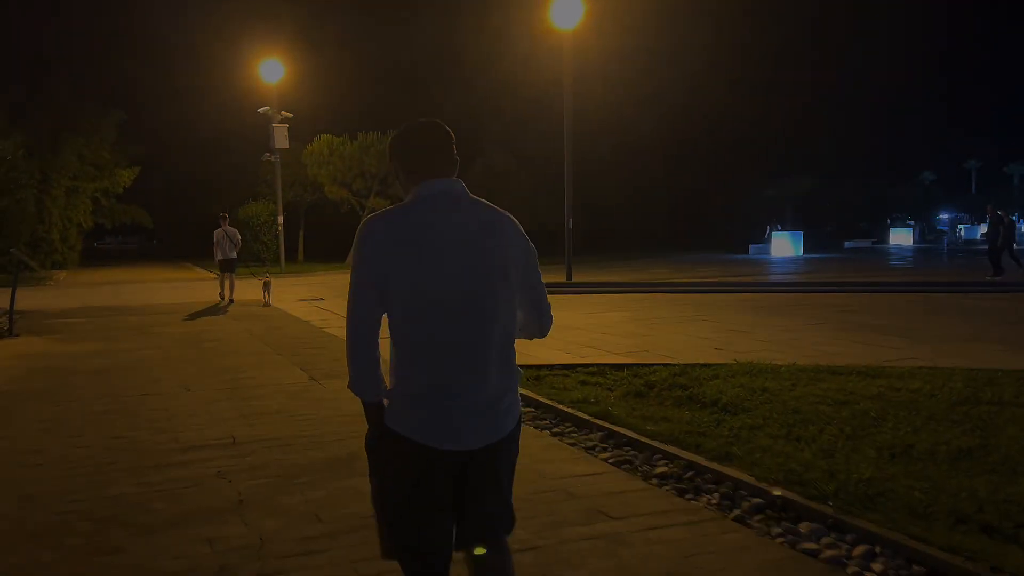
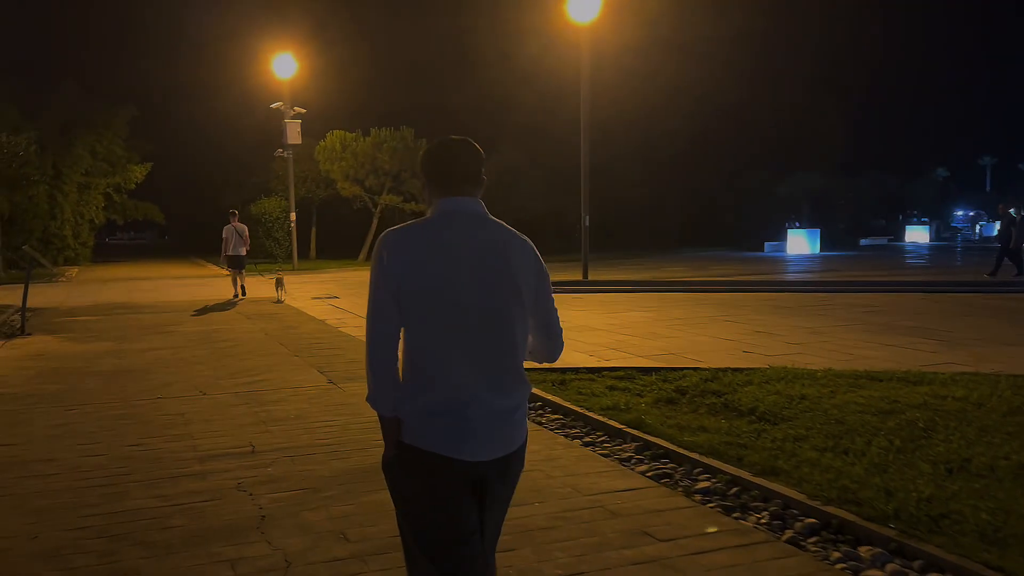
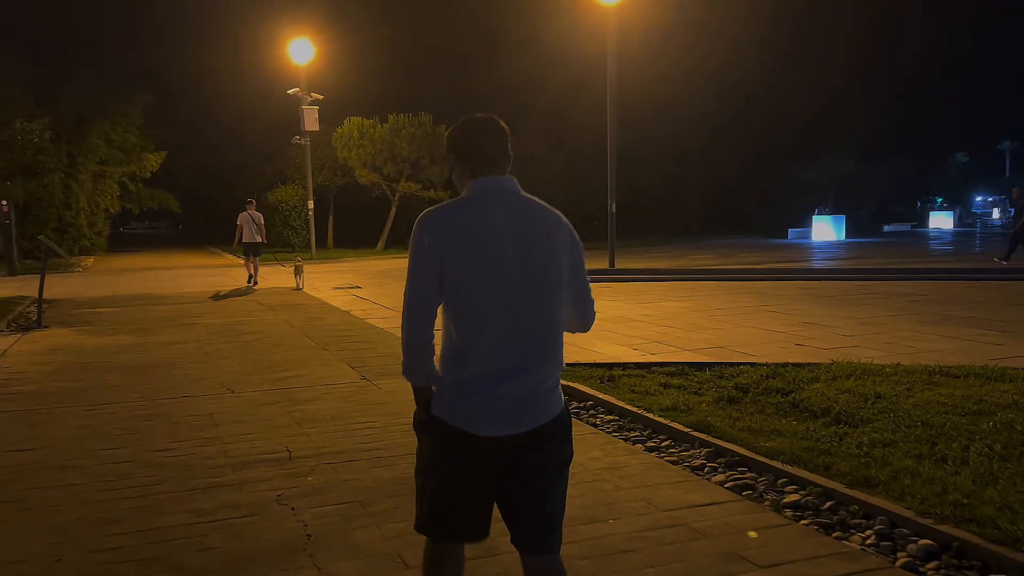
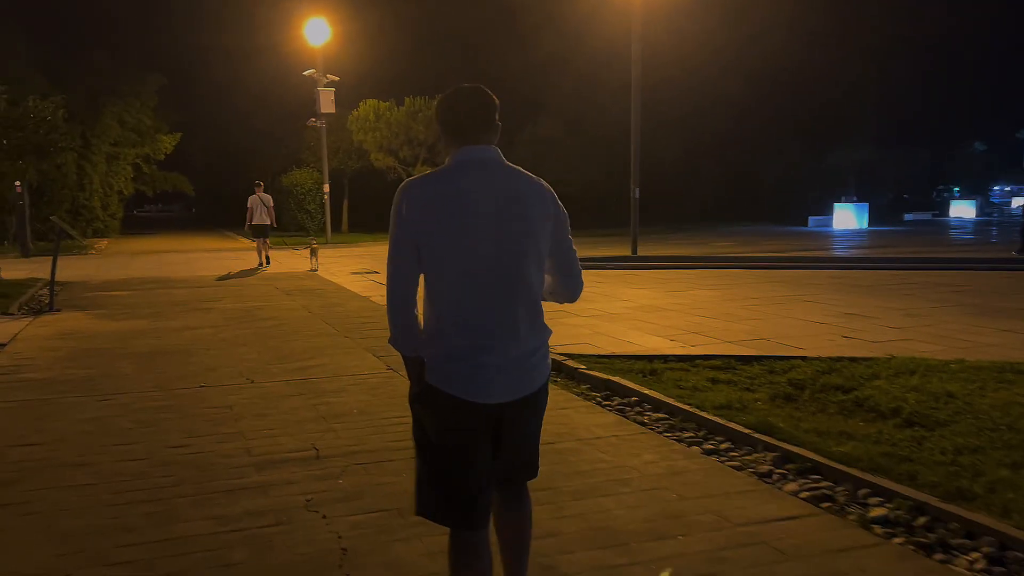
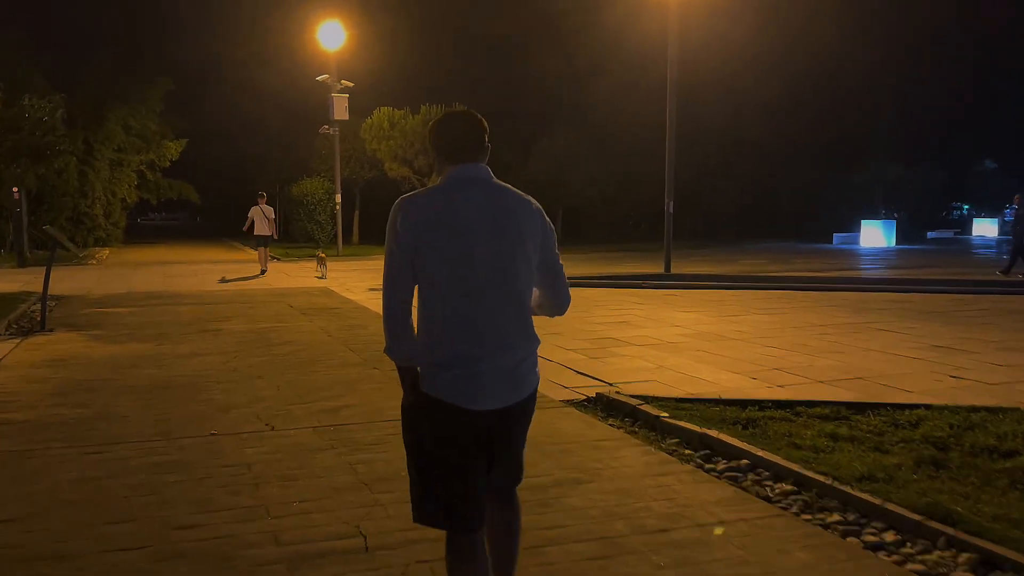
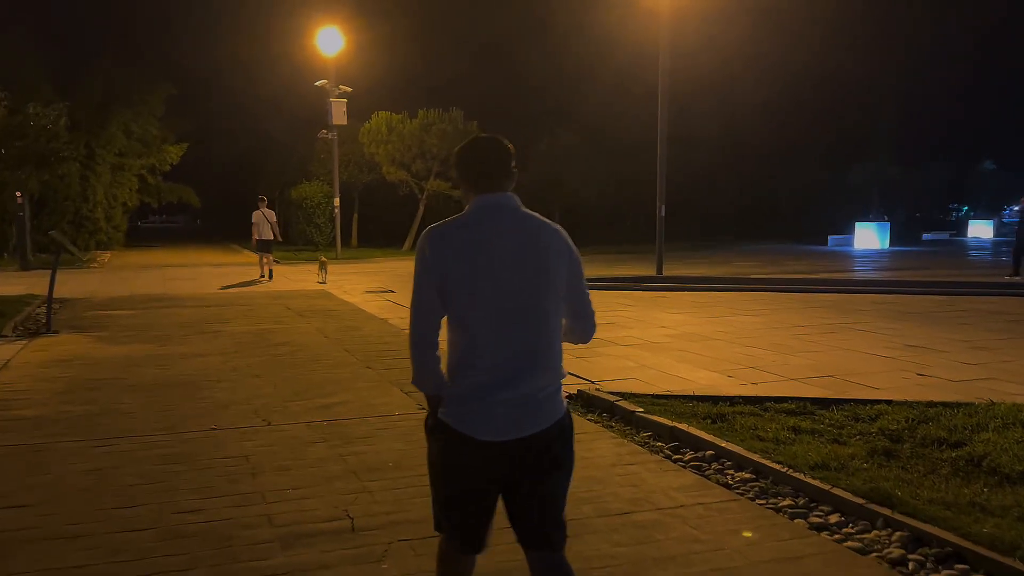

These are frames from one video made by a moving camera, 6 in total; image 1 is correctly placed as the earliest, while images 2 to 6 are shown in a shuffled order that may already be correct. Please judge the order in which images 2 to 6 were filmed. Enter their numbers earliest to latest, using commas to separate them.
2, 3, 4, 6, 5
